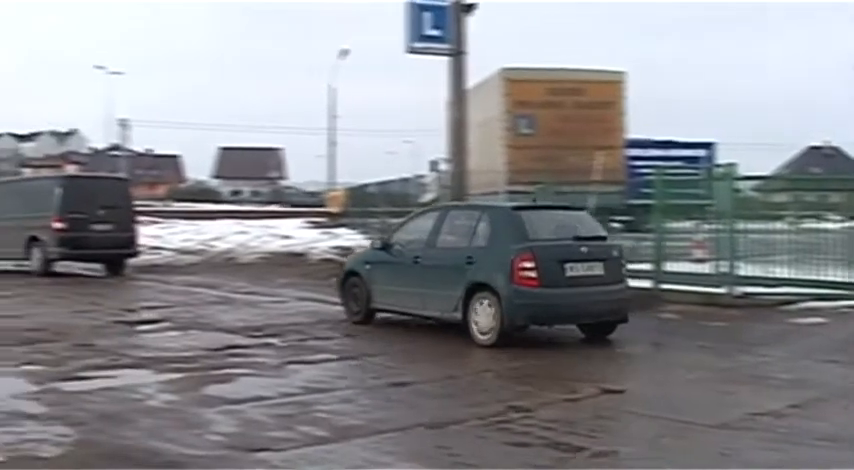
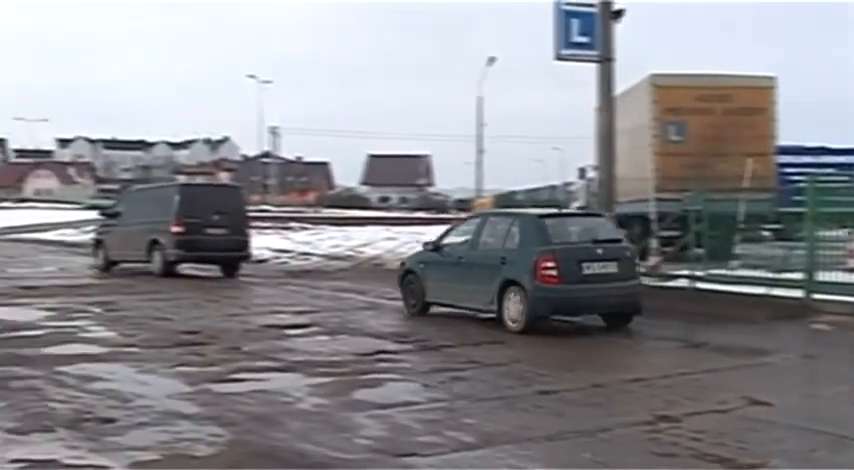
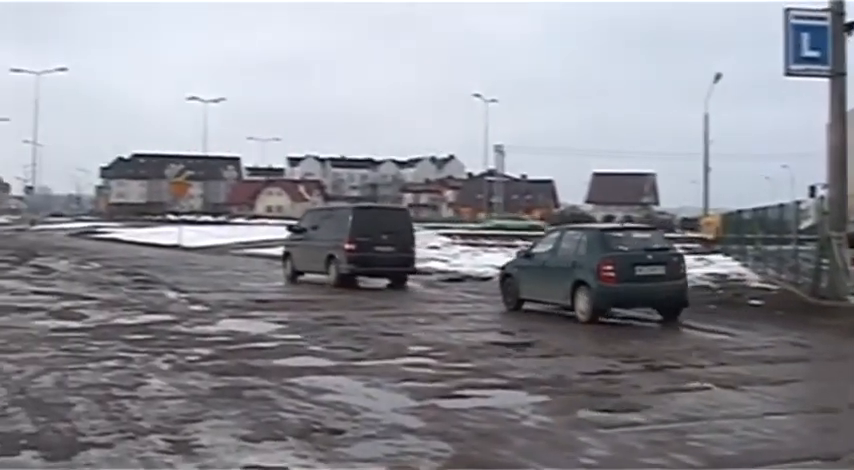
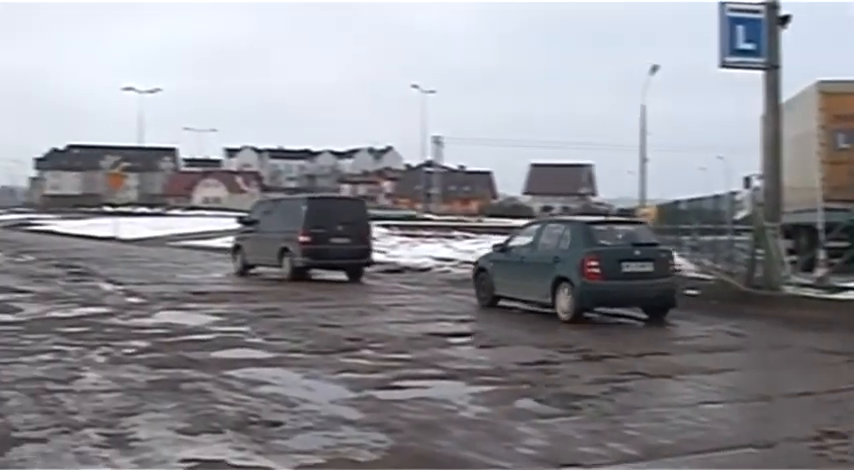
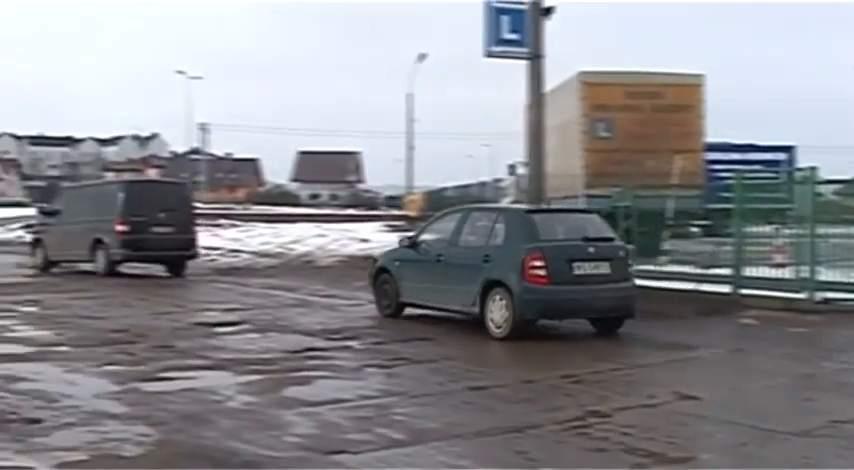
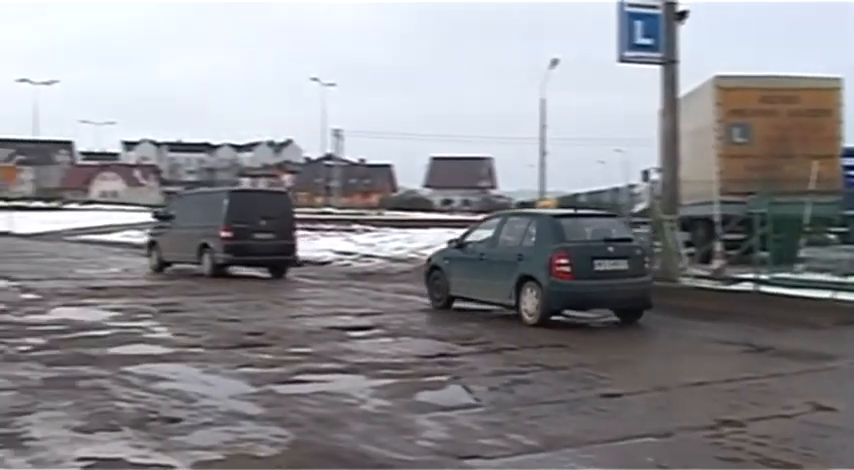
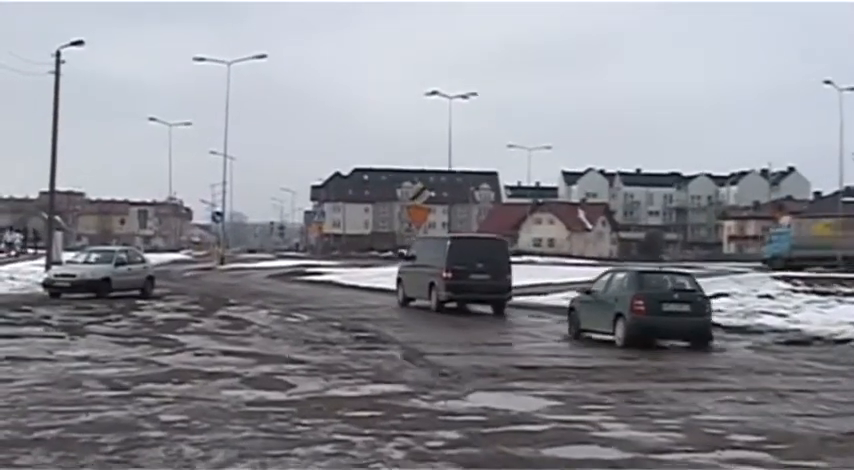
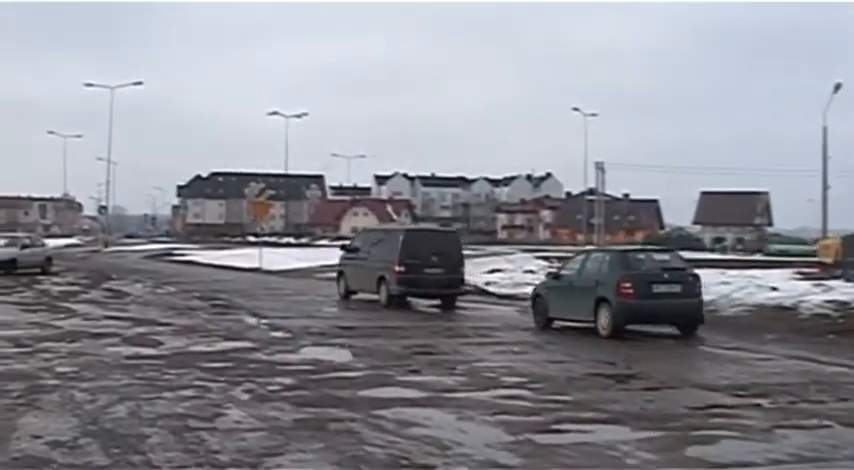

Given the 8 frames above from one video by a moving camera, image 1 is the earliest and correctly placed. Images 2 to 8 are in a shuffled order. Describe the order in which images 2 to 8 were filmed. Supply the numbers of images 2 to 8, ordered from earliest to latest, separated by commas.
5, 2, 6, 4, 3, 8, 7
